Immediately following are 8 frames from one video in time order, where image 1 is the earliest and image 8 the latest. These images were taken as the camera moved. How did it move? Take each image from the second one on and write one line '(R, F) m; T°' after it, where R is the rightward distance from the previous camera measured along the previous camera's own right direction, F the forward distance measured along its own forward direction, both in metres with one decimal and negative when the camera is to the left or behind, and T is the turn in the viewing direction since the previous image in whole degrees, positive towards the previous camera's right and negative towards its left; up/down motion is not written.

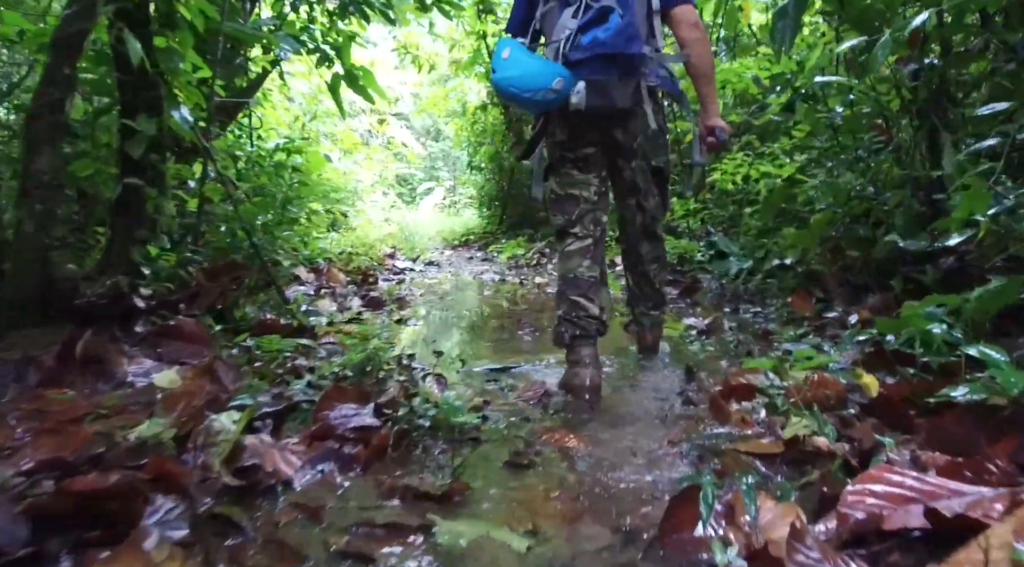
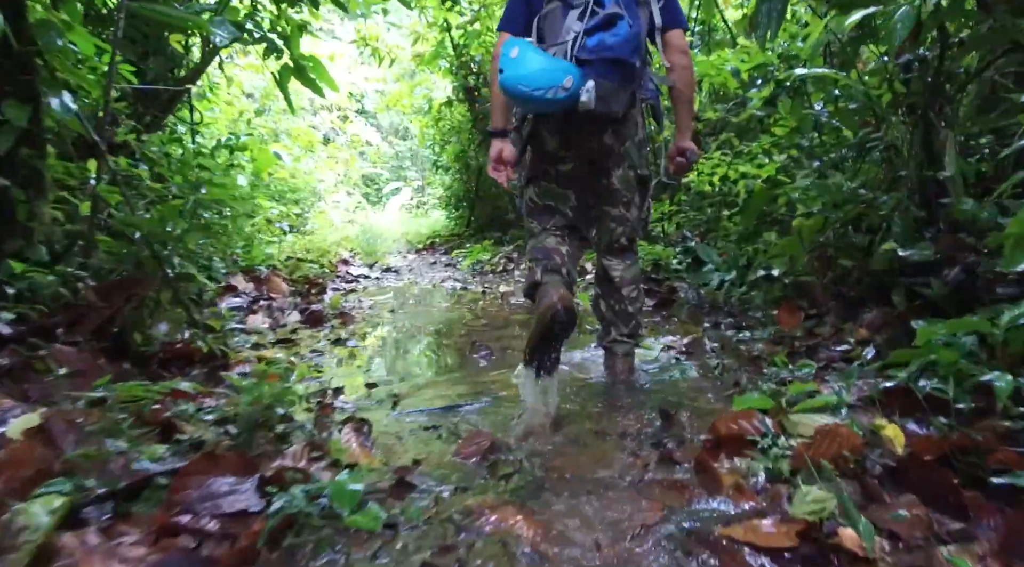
(+0.1, +0.4) m; +2°
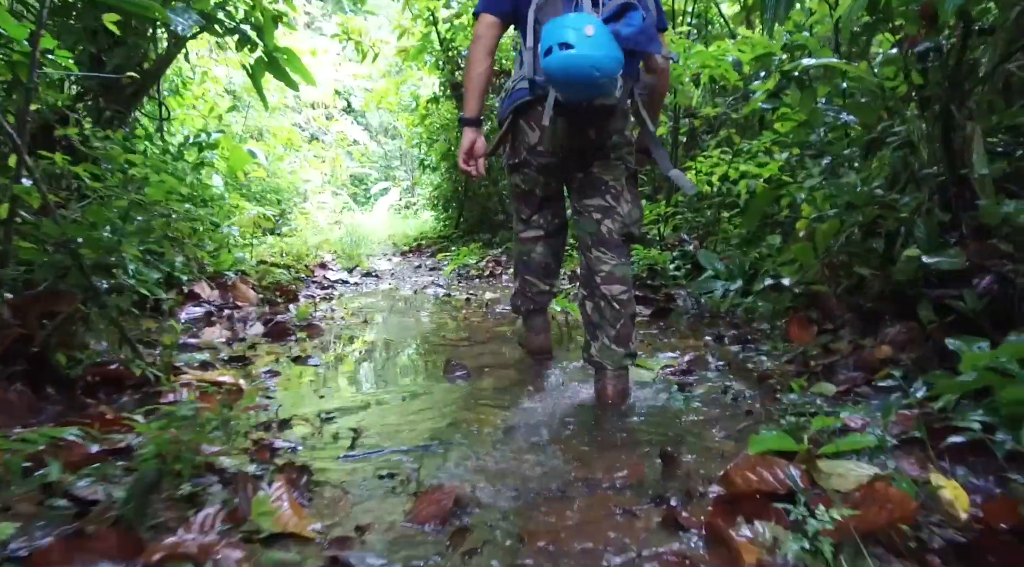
(0.0, +0.3) m; 0°
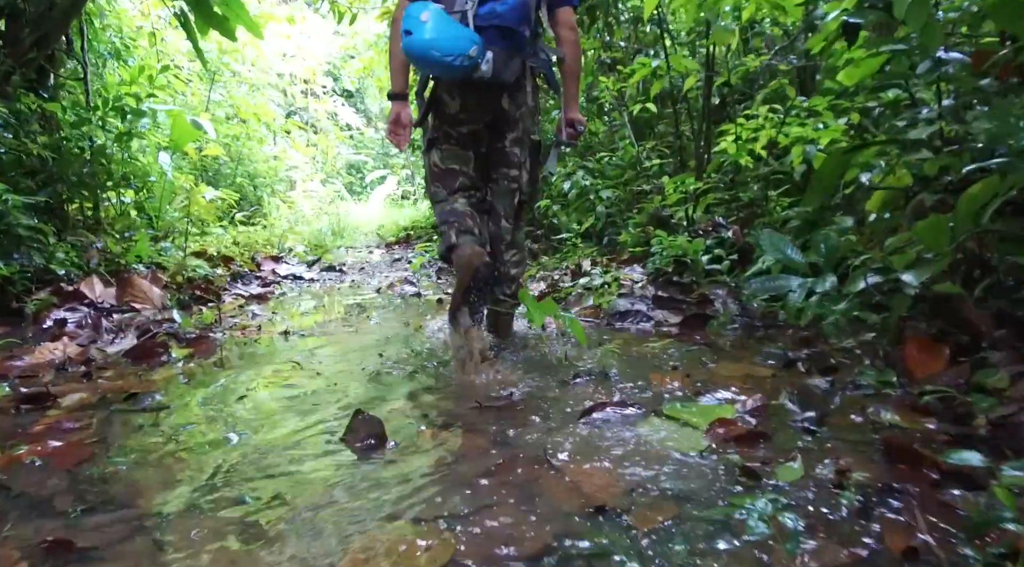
(+0.1, +1.1) m; -1°
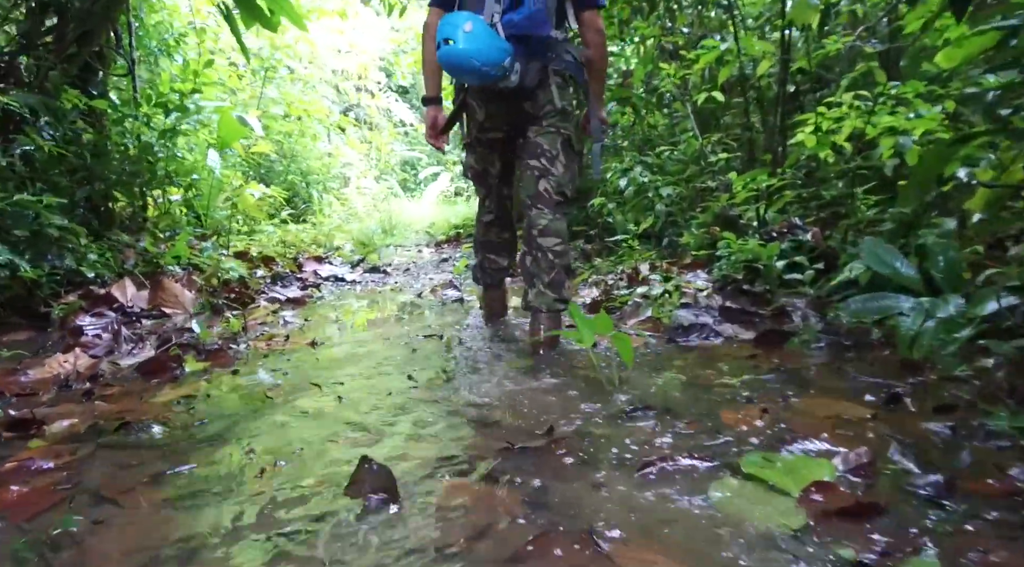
(0.0, +0.3) m; -4°
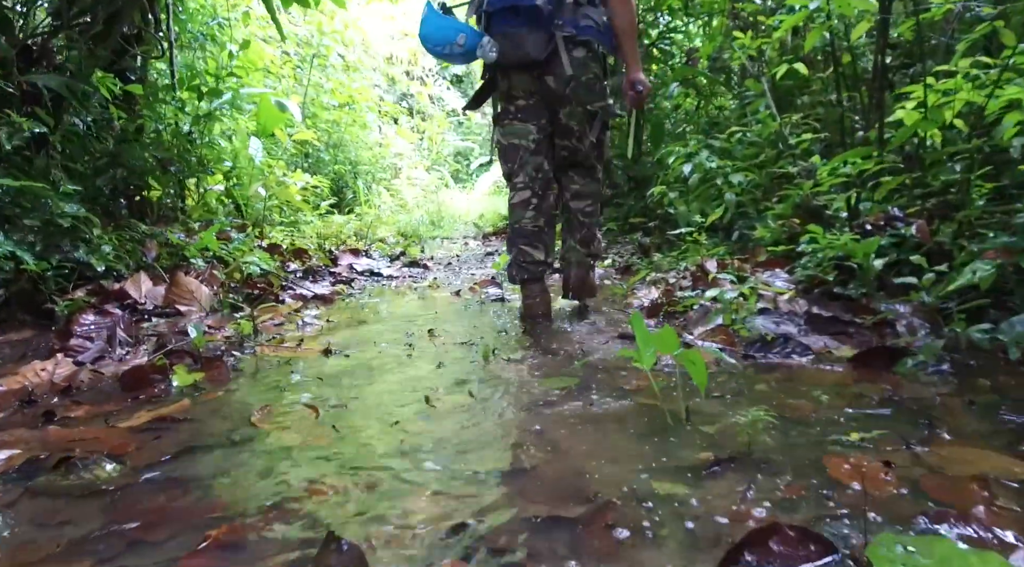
(0.0, +0.4) m; -4°
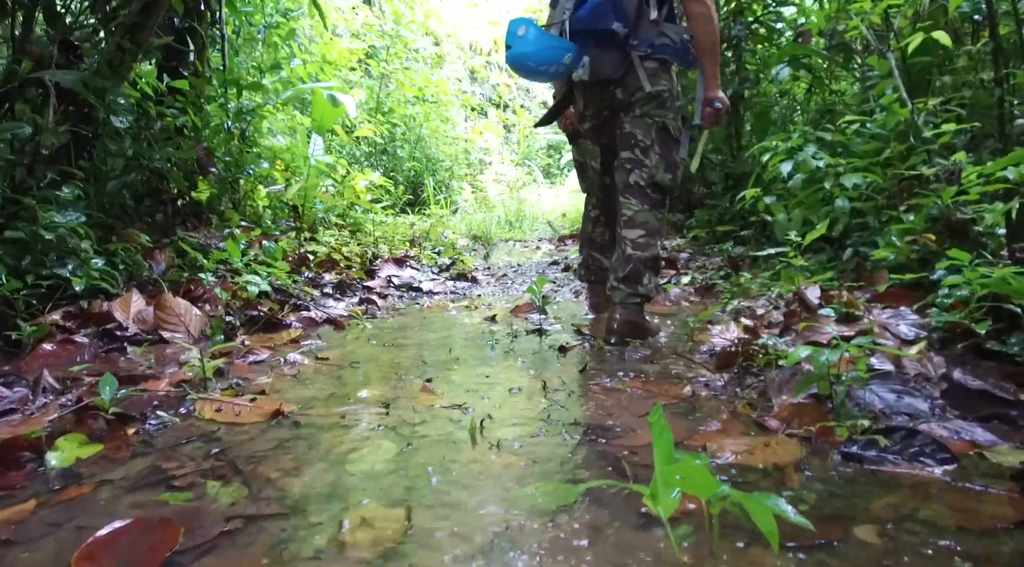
(+0.2, +0.6) m; -8°
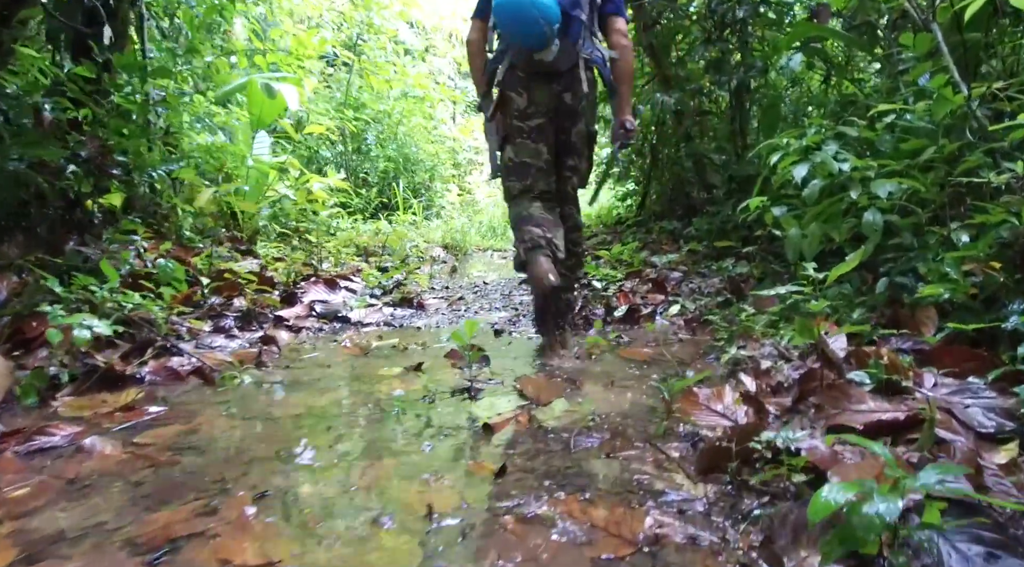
(+0.2, +0.7) m; -1°
